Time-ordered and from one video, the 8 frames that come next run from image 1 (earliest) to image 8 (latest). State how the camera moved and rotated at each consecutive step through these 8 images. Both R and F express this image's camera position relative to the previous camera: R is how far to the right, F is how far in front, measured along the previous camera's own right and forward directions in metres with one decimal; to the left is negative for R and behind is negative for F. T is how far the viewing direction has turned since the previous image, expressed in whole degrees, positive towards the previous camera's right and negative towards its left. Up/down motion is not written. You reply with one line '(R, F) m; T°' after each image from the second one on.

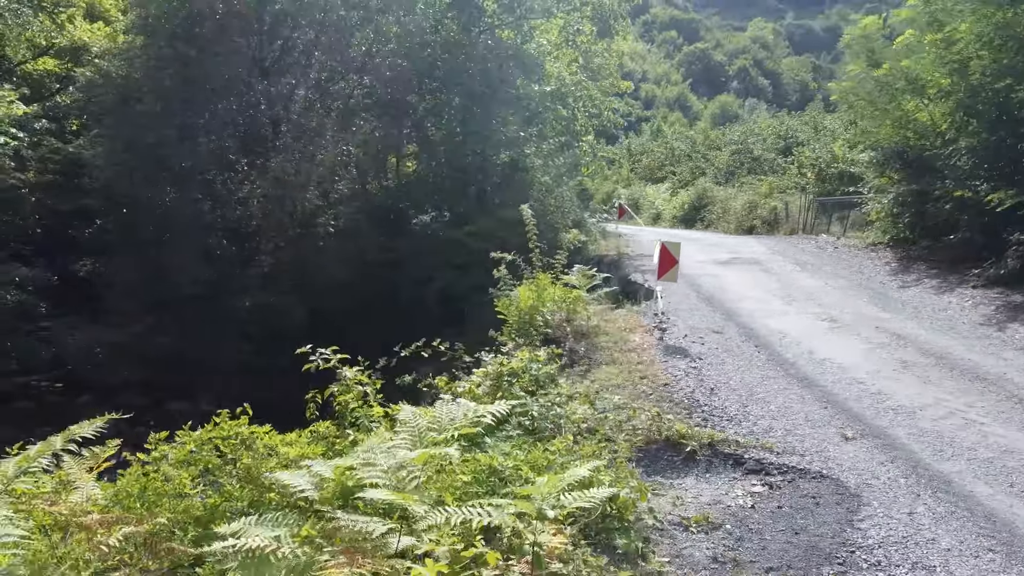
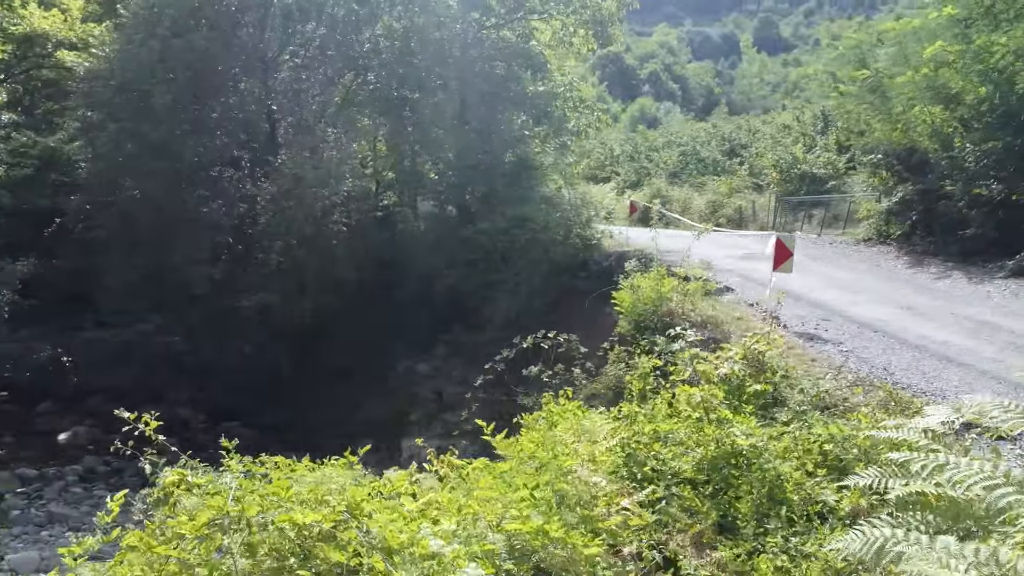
(-2.0, -0.1) m; +7°
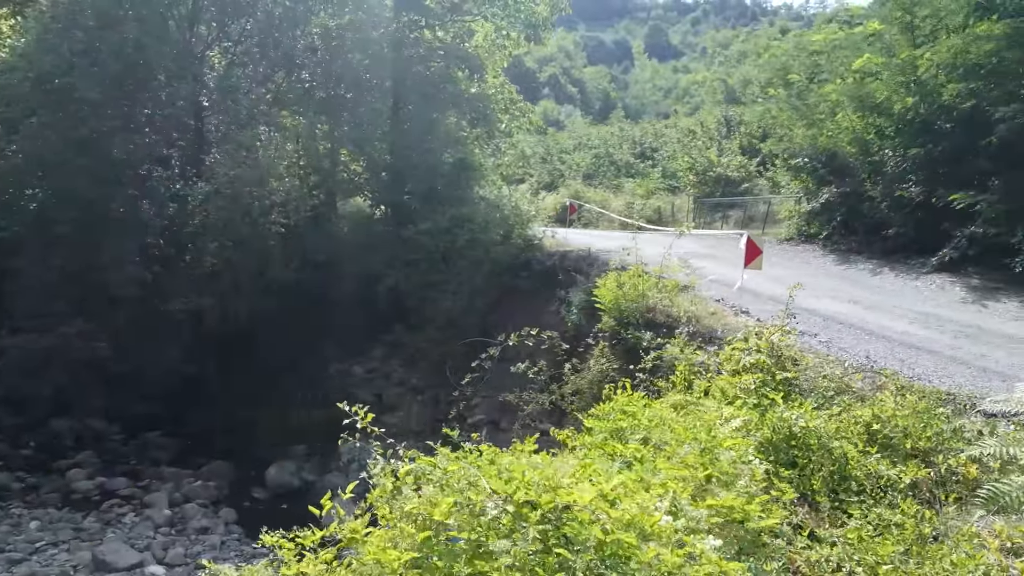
(-0.9, -0.1) m; +7°
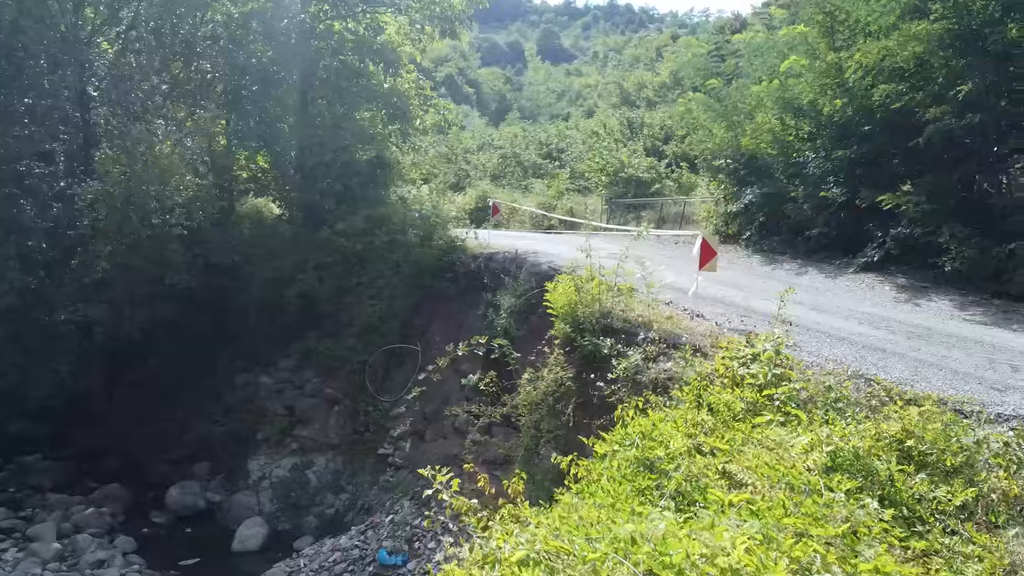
(-0.5, +0.5) m; +7°
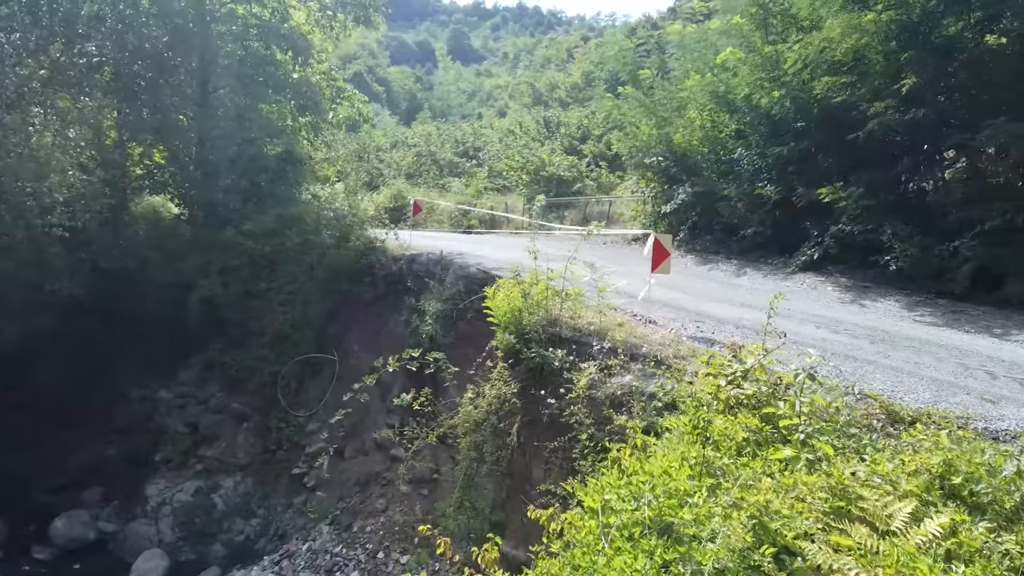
(-0.2, +0.8) m; +6°
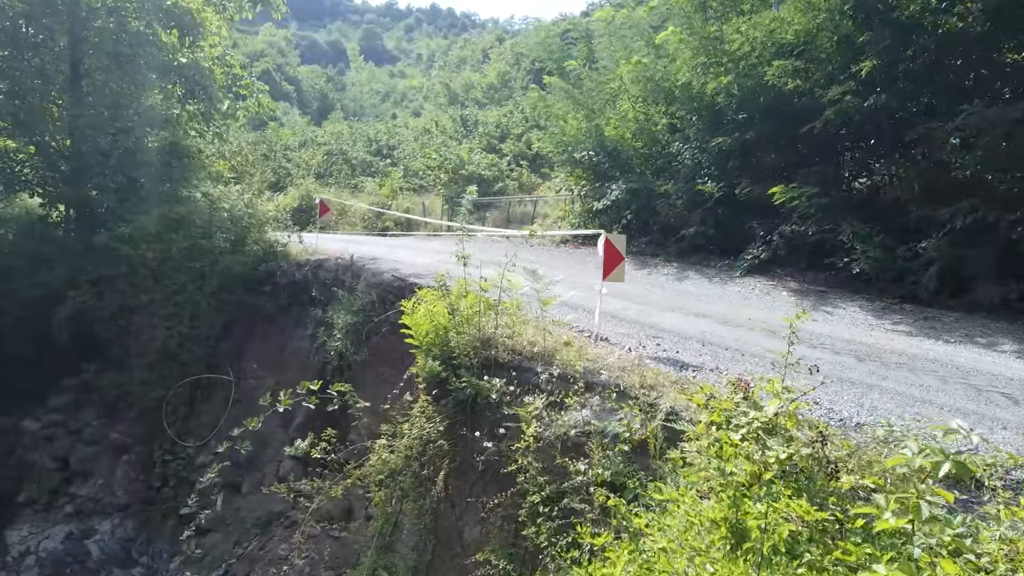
(0.0, +1.3) m; +6°
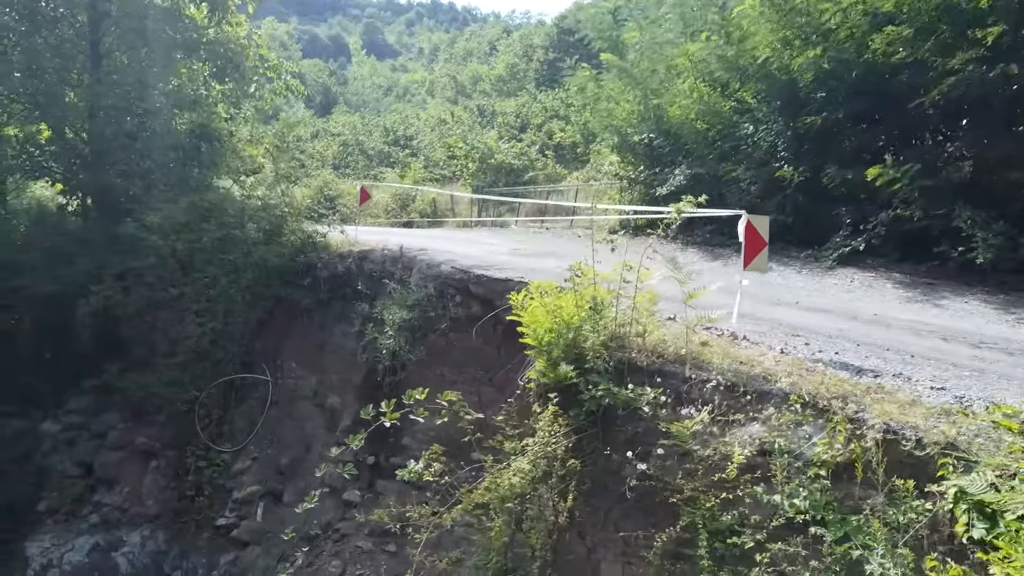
(-0.8, +0.8) m; 0°
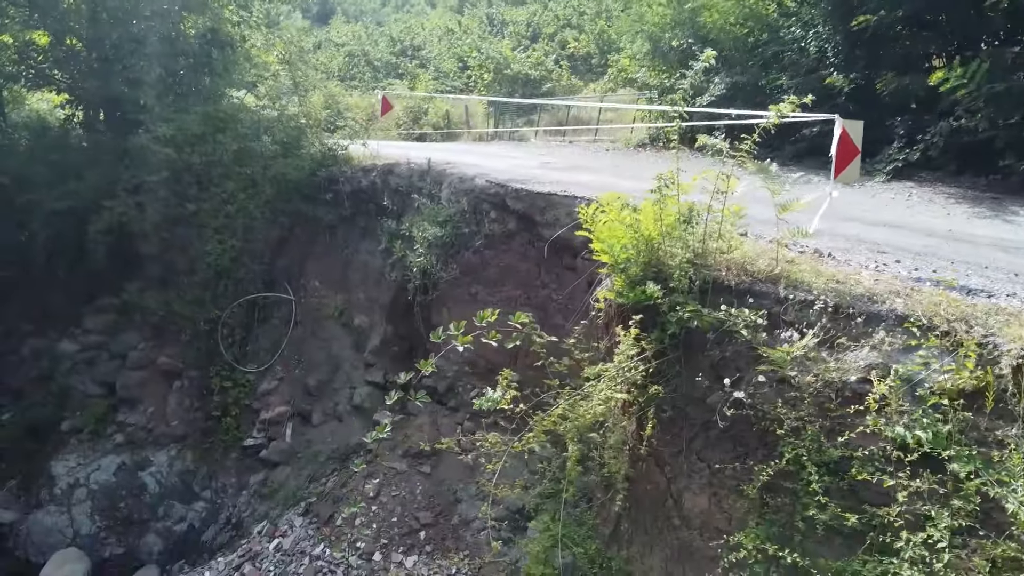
(-0.4, +0.4) m; 0°
